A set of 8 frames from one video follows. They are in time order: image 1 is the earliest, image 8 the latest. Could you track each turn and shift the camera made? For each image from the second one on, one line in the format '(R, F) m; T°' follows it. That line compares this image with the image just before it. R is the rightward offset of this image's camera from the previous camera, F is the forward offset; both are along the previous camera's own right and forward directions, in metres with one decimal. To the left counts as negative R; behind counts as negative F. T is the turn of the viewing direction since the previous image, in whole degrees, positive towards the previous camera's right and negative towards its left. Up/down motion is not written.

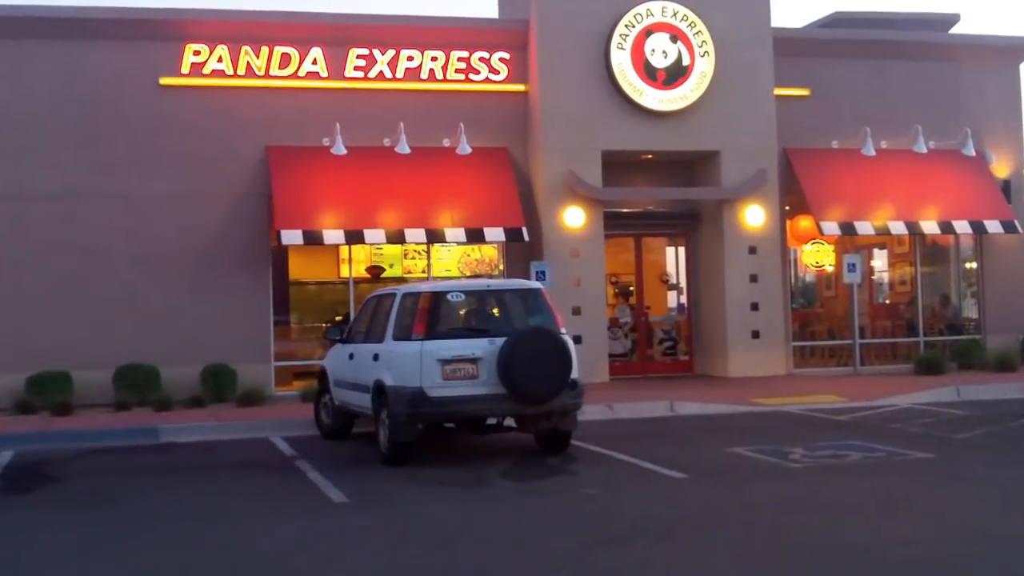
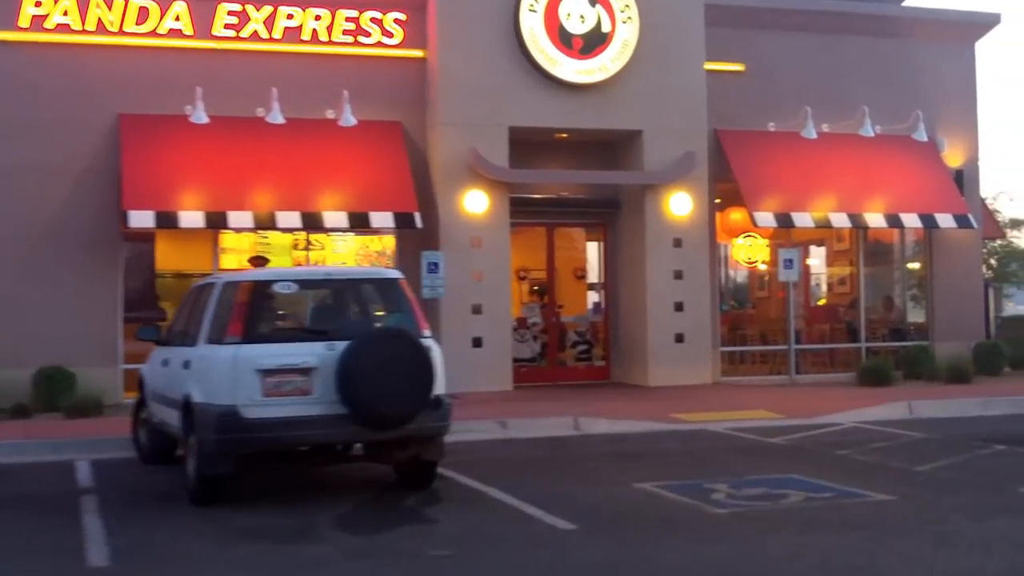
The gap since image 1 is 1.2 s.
(+0.6, +3.1) m; +2°
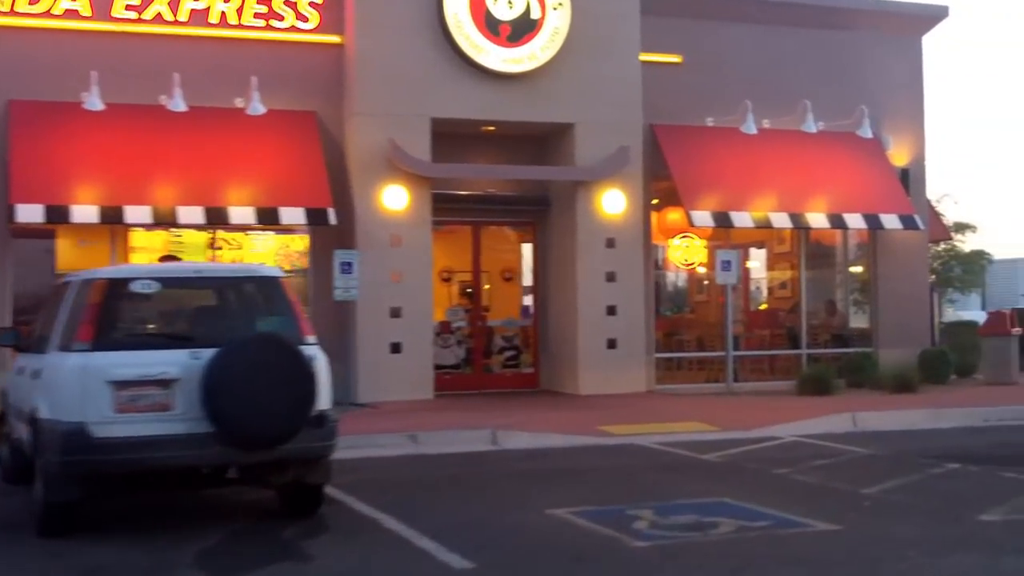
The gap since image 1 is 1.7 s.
(+0.3, +1.3) m; +2°
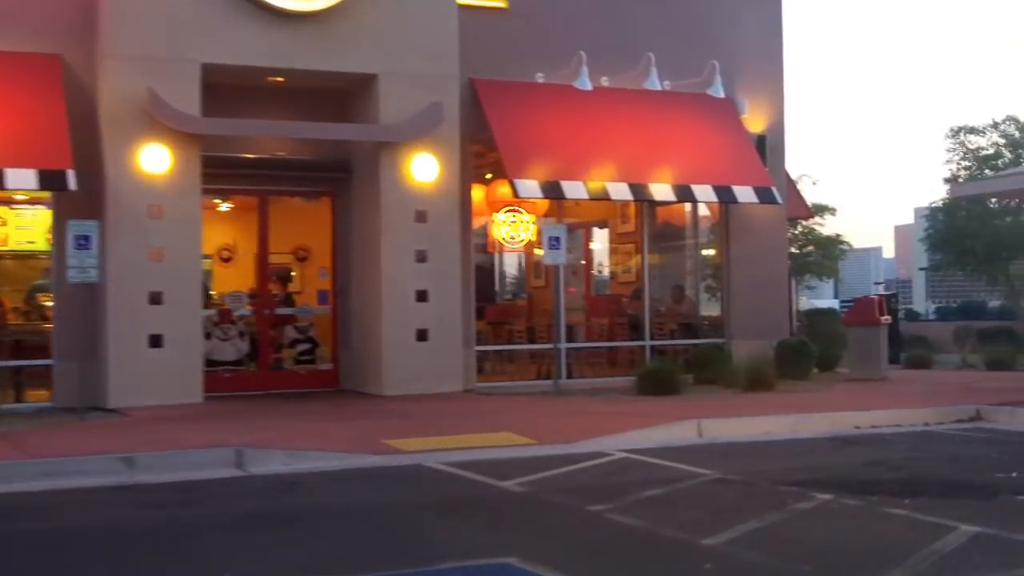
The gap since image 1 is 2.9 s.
(+0.8, +3.3) m; +5°
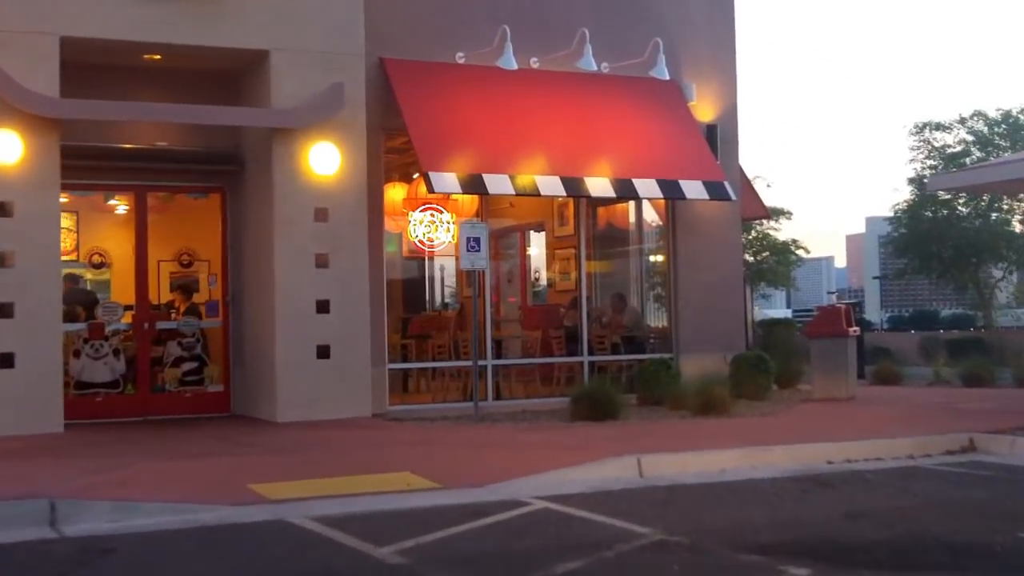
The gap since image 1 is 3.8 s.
(+0.4, +2.4) m; +2°
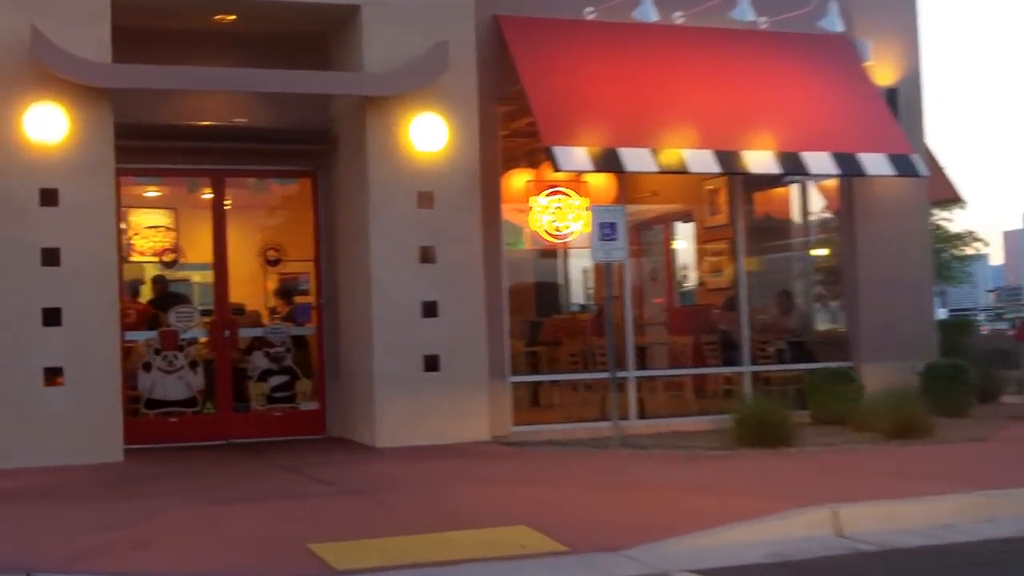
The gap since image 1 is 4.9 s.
(0.0, +2.7) m; -5°
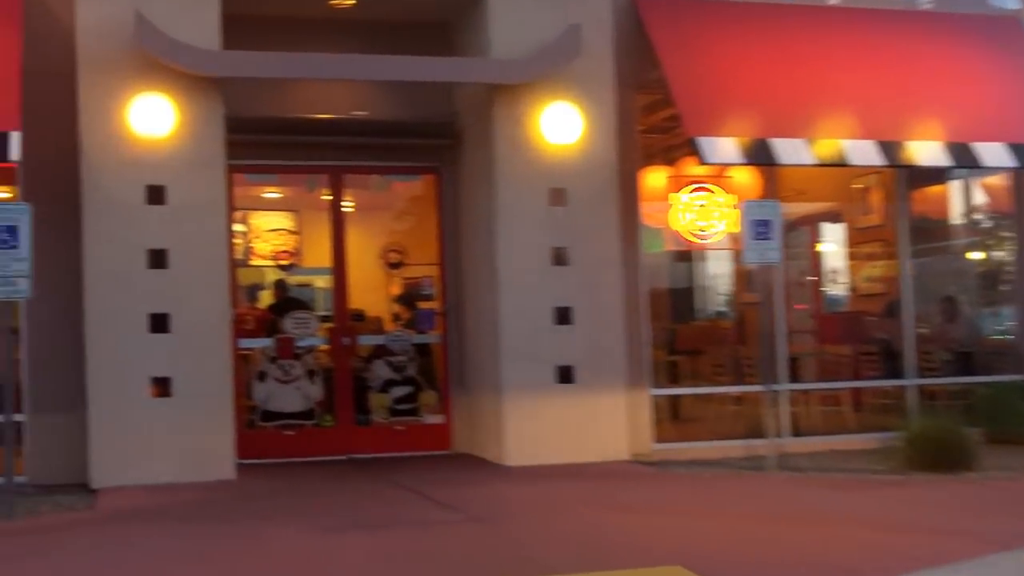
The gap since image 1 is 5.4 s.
(-0.1, +1.1) m; -5°
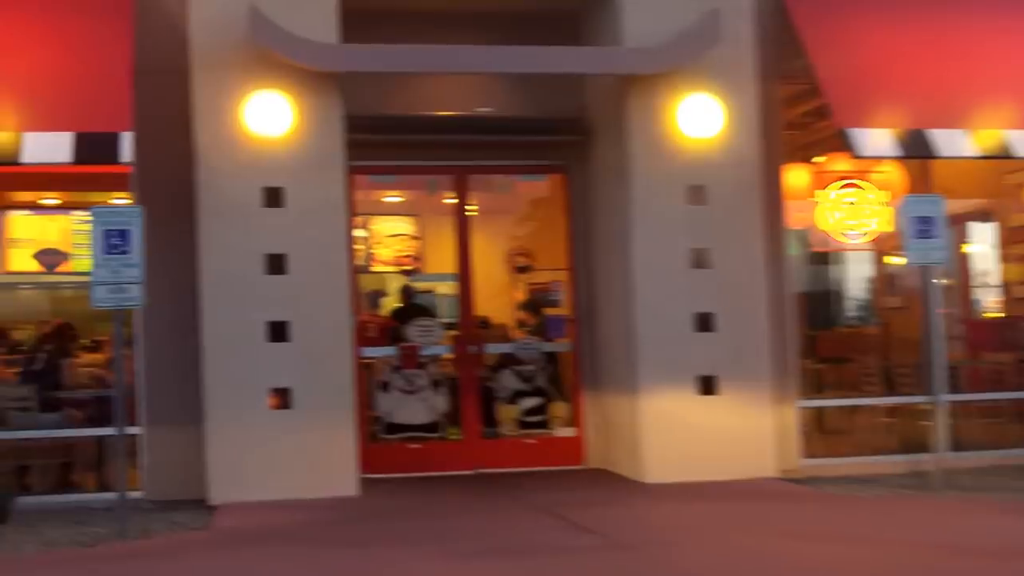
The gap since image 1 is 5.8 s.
(-0.1, +0.7) m; -4°
